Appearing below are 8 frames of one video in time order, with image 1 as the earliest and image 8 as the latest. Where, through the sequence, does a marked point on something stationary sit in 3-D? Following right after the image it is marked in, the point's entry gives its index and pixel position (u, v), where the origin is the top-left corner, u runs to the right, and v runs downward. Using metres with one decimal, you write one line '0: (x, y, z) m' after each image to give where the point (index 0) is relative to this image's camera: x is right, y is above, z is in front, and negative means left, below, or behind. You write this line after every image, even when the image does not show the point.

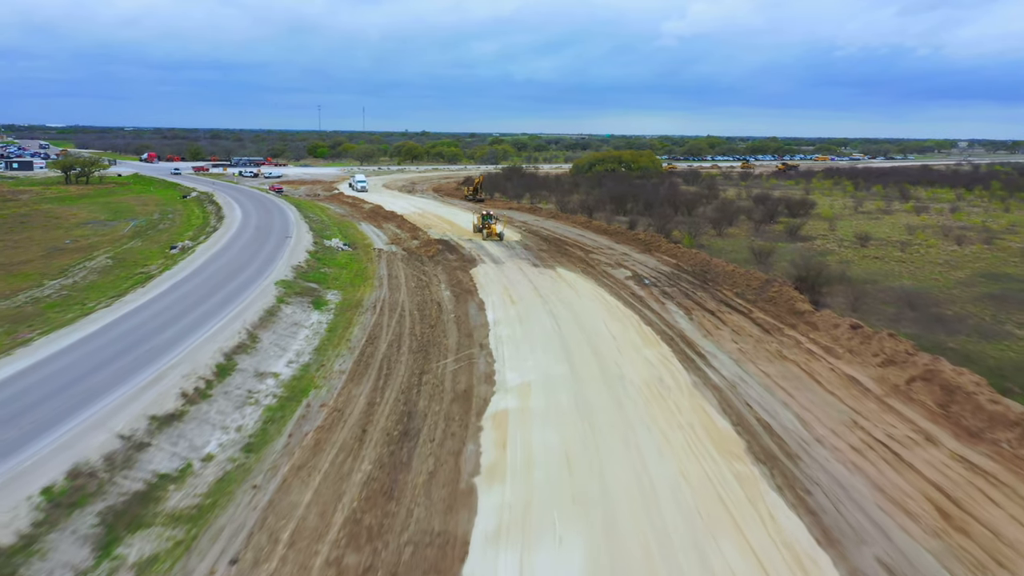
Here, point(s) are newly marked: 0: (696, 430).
0: (+2.8, -2.2, +12.8) m
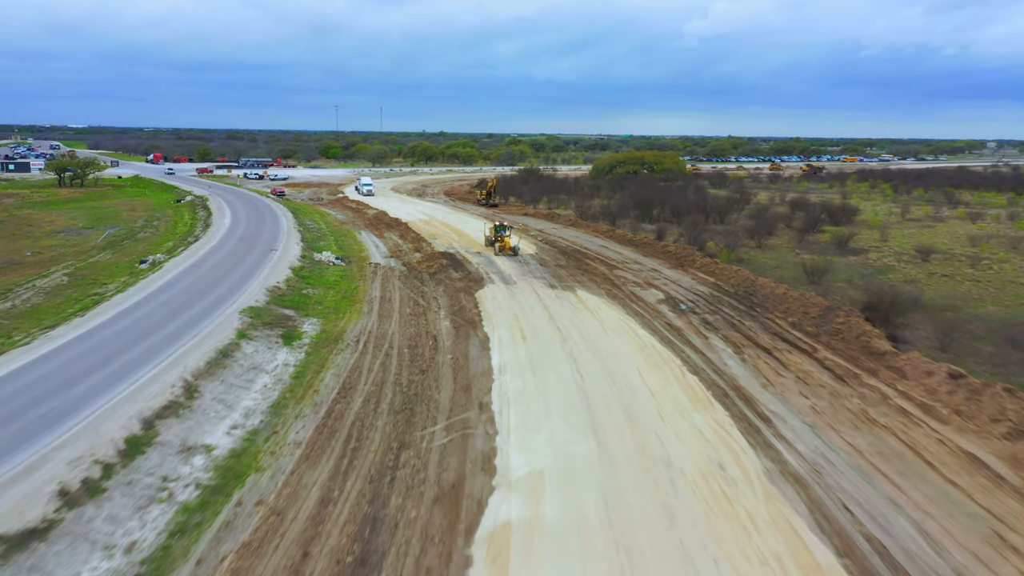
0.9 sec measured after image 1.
0: (+2.8, -2.9, +8.7) m
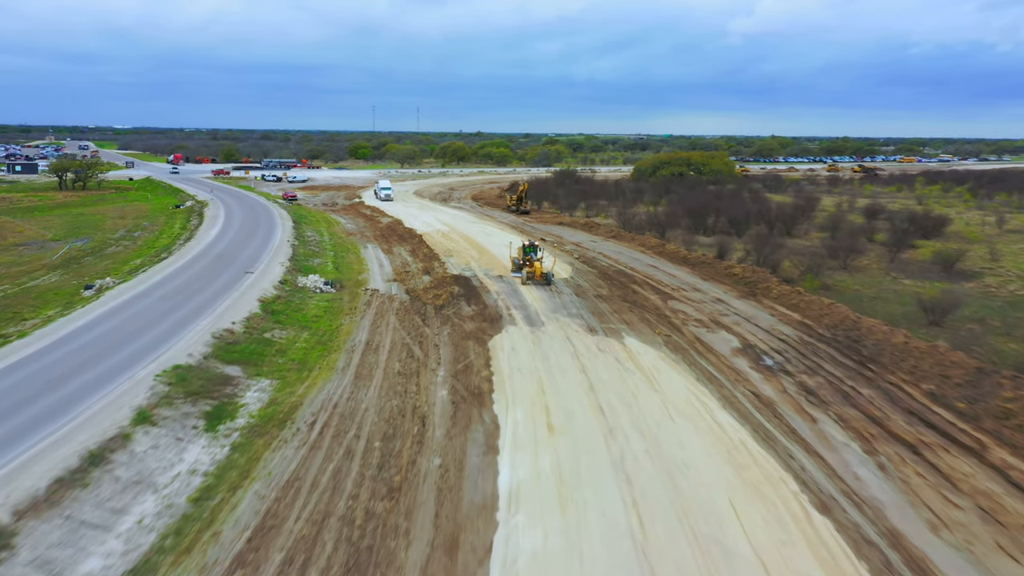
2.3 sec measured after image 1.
0: (+2.7, -3.9, +2.8) m
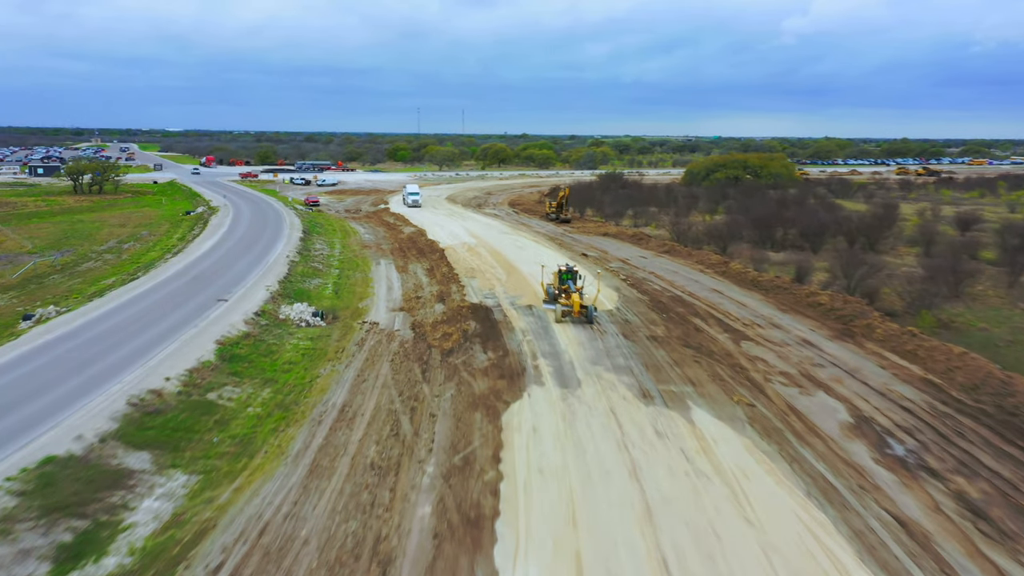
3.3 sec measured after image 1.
0: (+2.3, -4.6, -2.2) m
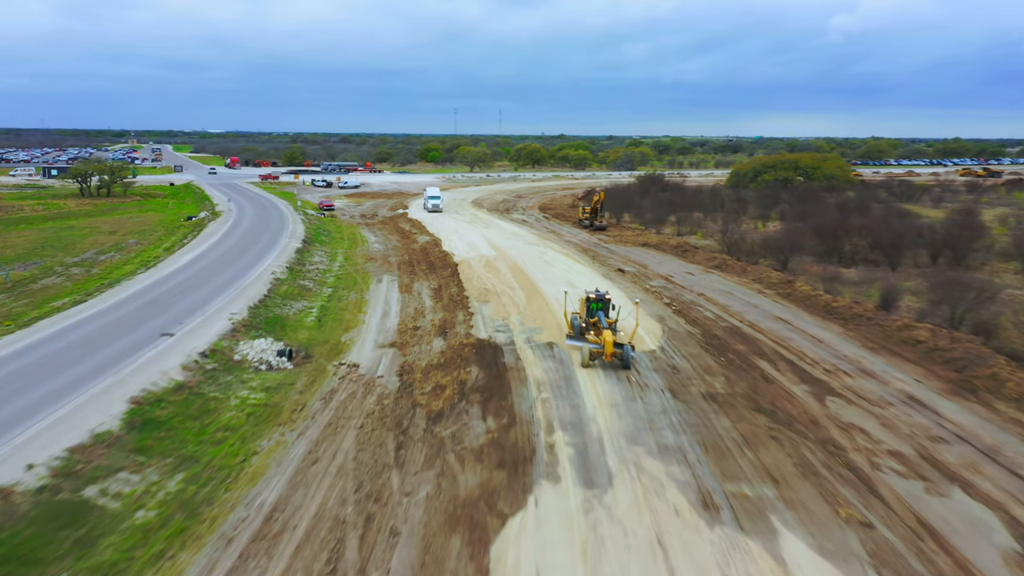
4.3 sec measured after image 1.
0: (+1.6, -5.3, -6.5) m
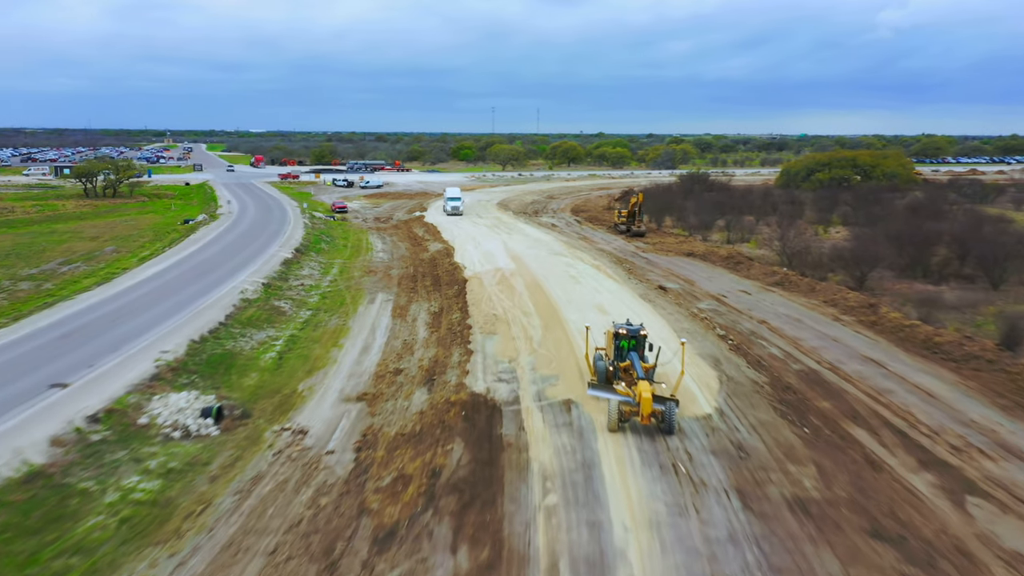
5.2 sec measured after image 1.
0: (+0.5, -5.9, -10.8) m
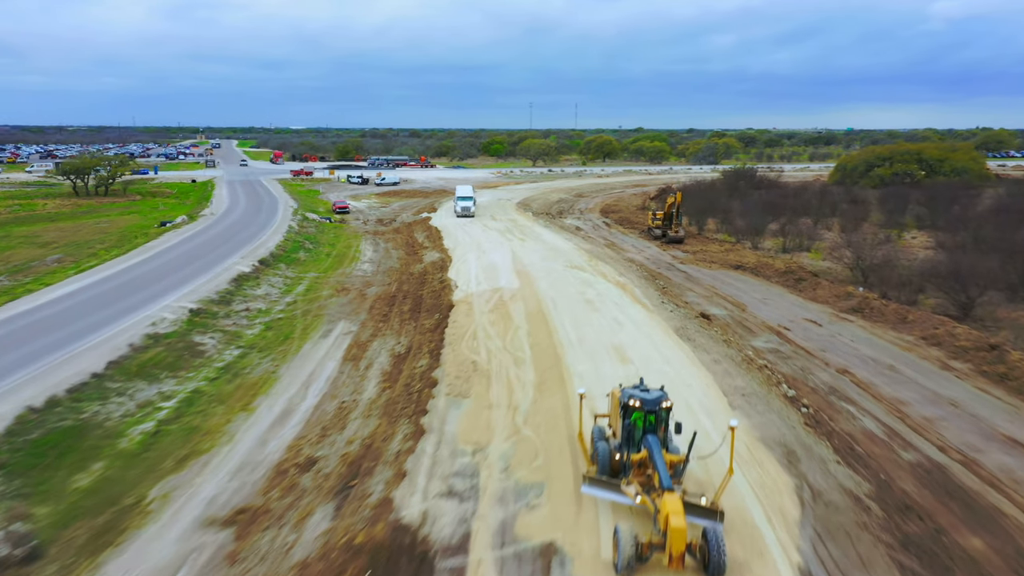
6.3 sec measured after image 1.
0: (-1.0, -6.6, -15.6) m
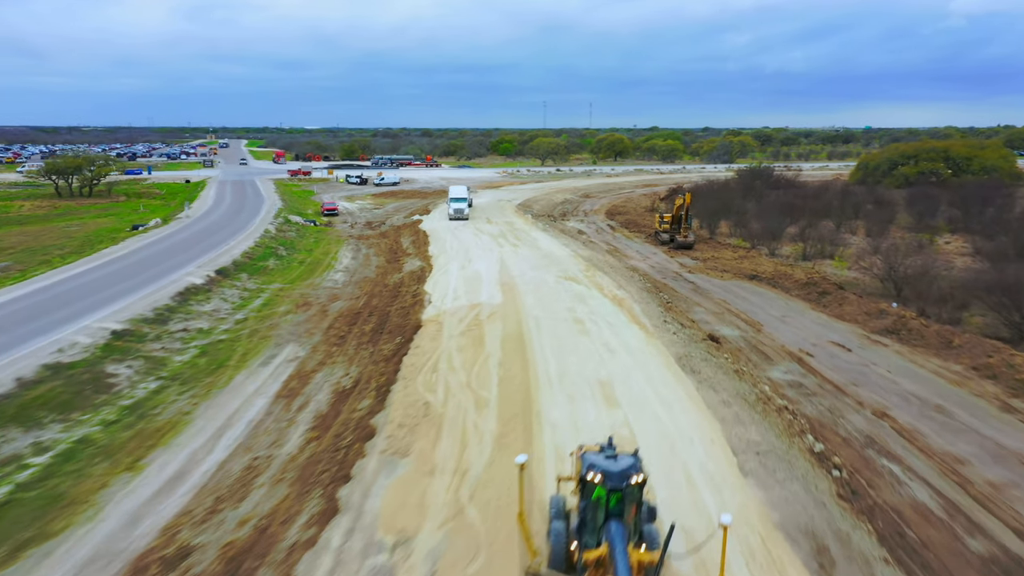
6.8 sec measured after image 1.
0: (-2.0, -6.9, -18.0) m
